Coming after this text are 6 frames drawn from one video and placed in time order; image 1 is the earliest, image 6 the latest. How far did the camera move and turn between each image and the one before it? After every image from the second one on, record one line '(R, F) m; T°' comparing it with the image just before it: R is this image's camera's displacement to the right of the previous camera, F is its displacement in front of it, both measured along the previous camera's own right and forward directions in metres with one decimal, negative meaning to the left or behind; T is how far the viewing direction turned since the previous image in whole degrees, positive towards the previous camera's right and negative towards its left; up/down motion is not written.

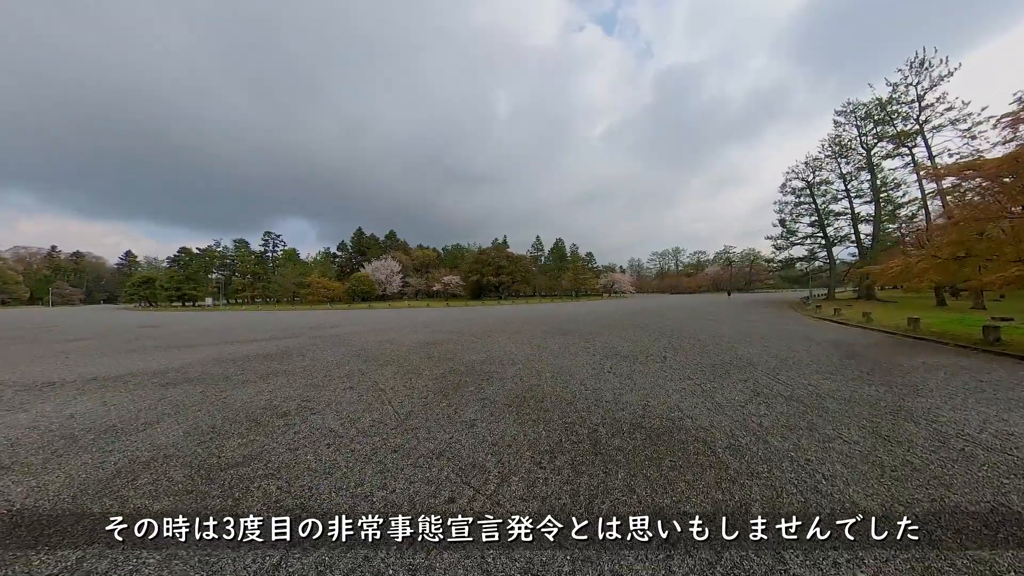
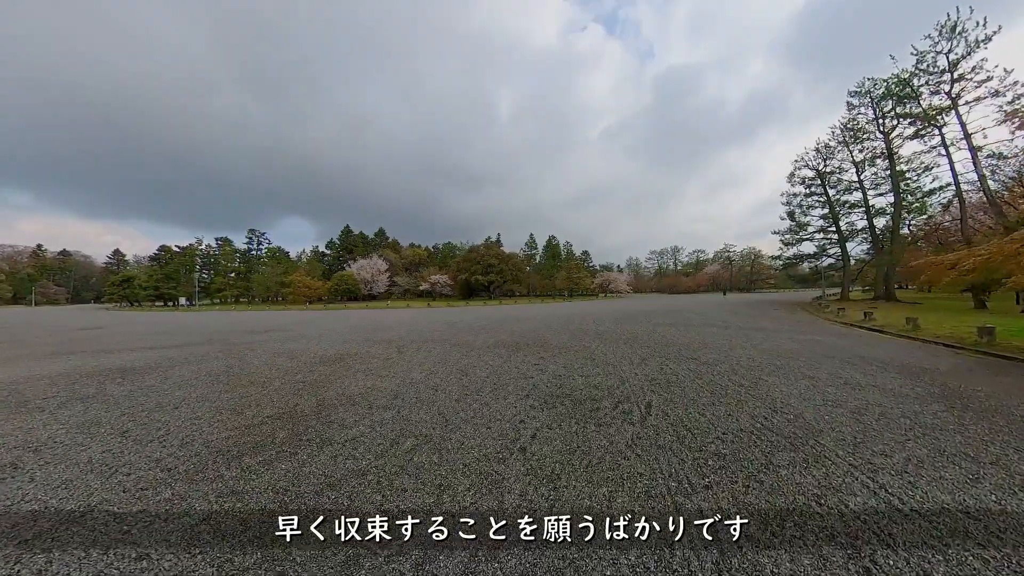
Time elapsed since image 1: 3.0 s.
(+1.0, +1.9) m; 0°
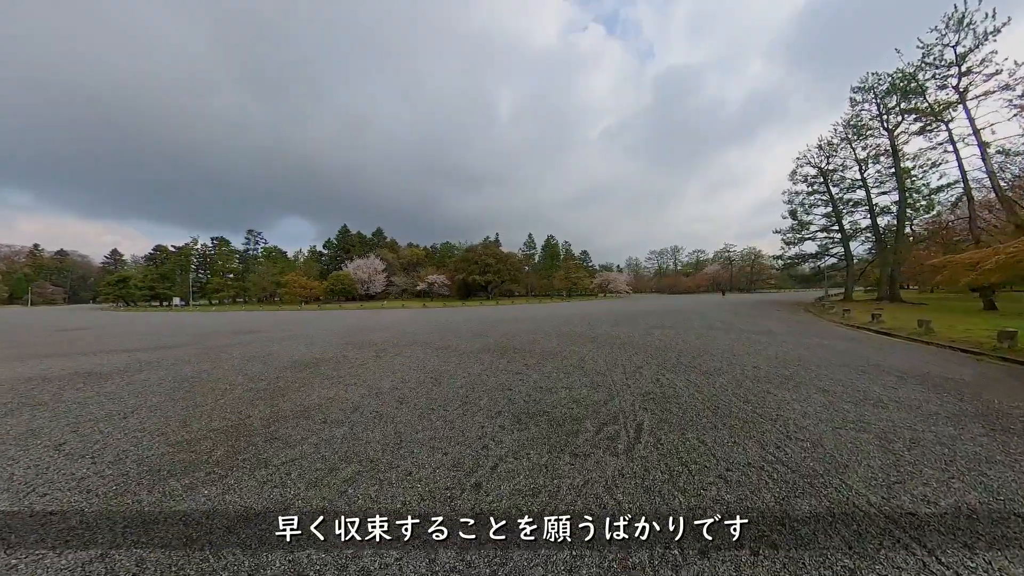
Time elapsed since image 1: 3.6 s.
(+0.2, +0.4) m; 0°
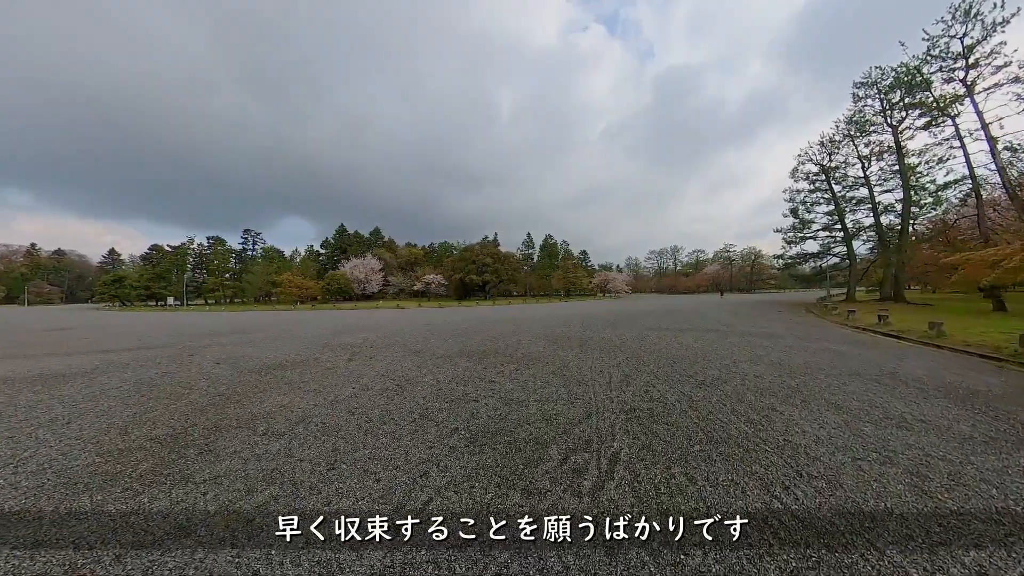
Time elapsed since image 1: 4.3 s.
(+0.2, +0.4) m; 0°
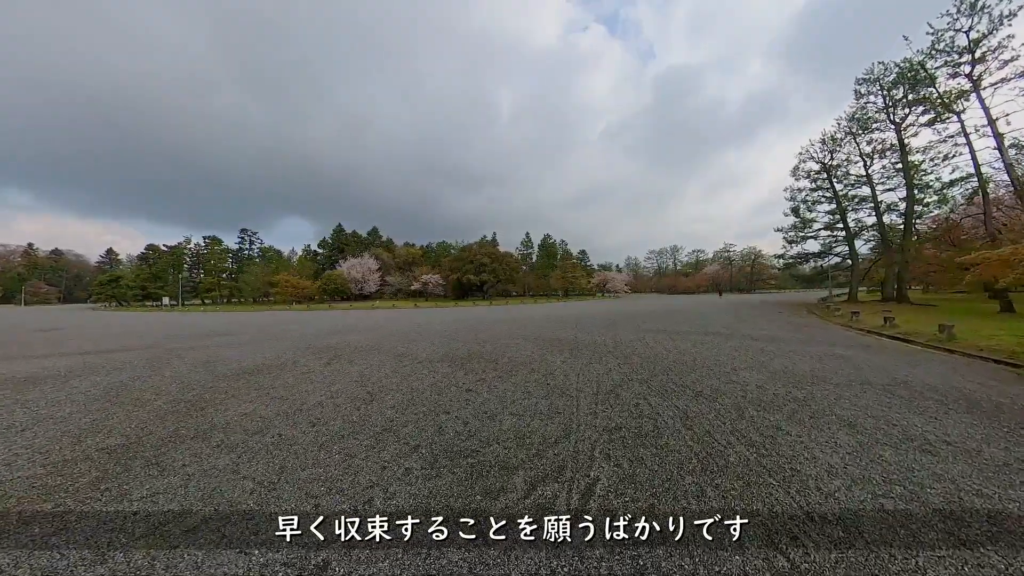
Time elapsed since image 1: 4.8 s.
(+0.2, +0.3) m; 0°
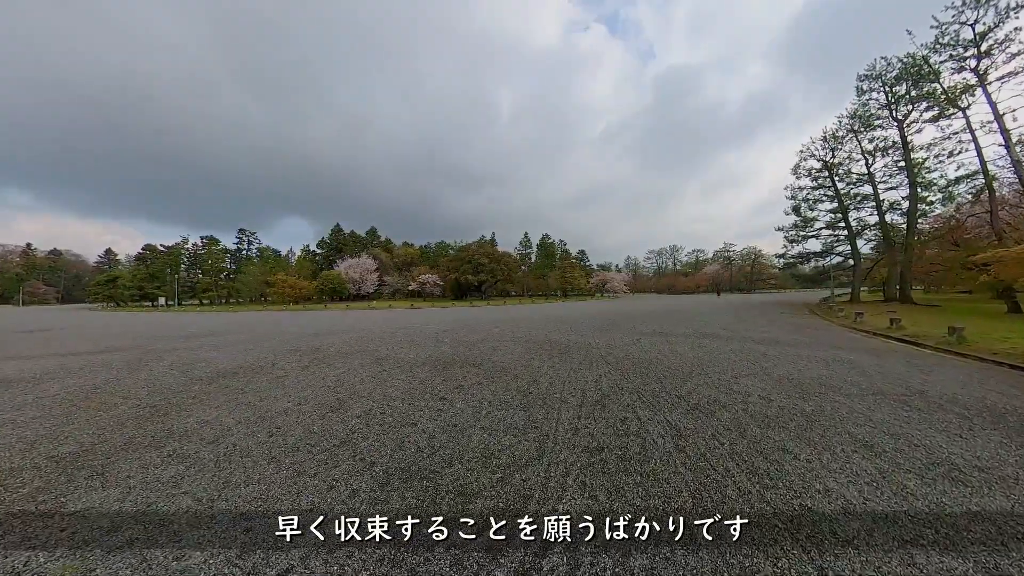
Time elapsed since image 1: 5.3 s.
(+0.2, +0.3) m; 0°
